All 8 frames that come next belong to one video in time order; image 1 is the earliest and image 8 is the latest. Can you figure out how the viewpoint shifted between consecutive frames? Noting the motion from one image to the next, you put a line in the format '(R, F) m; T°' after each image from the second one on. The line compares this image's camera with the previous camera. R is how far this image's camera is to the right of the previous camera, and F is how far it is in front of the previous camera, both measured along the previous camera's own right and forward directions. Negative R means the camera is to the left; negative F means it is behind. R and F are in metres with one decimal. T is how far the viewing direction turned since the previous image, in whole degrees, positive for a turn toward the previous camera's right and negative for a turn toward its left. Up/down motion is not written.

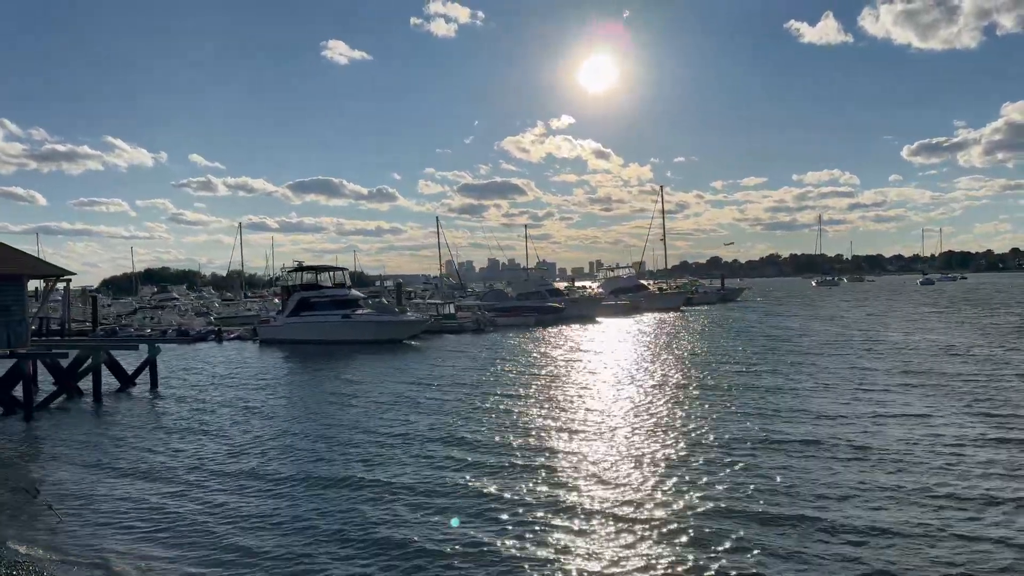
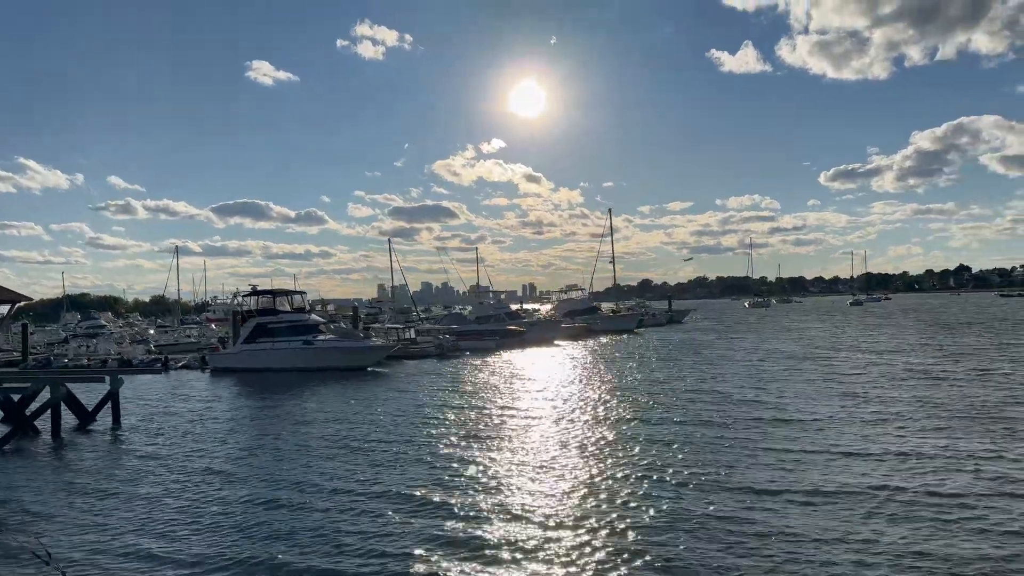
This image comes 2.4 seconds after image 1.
(-1.8, +0.7) m; +6°
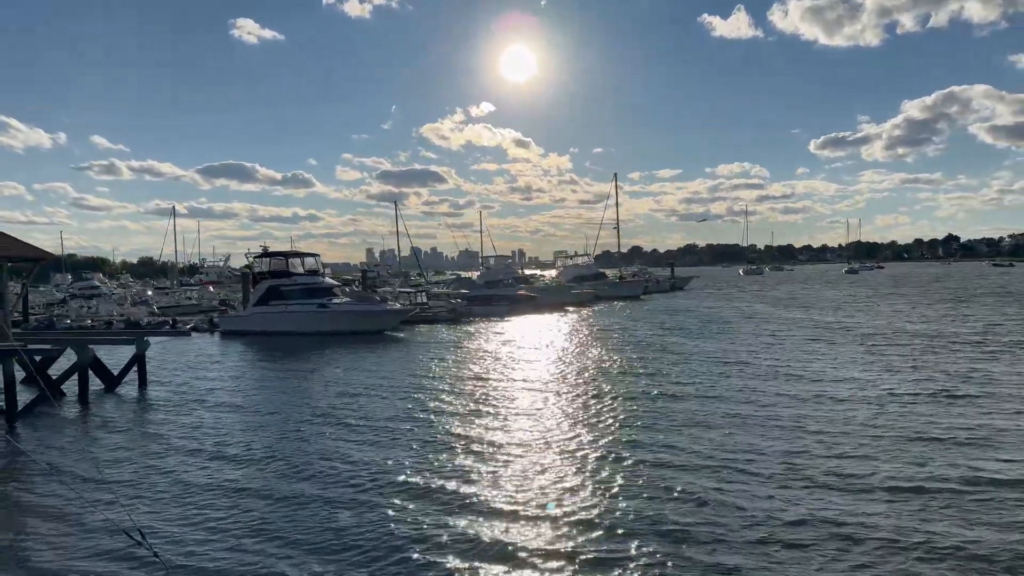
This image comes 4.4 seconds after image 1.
(-1.6, +0.9) m; +1°
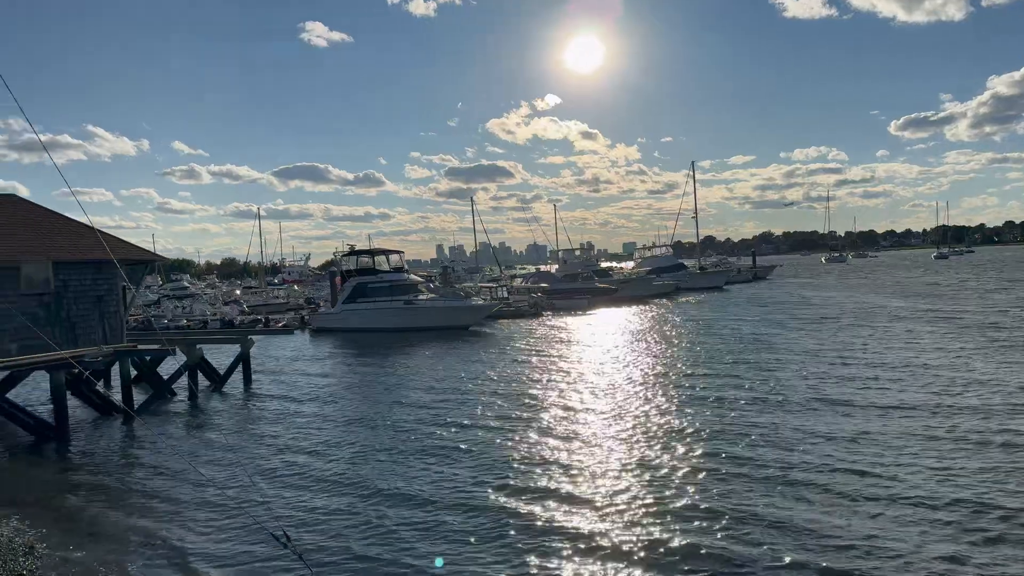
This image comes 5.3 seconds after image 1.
(-0.8, +0.5) m; -6°
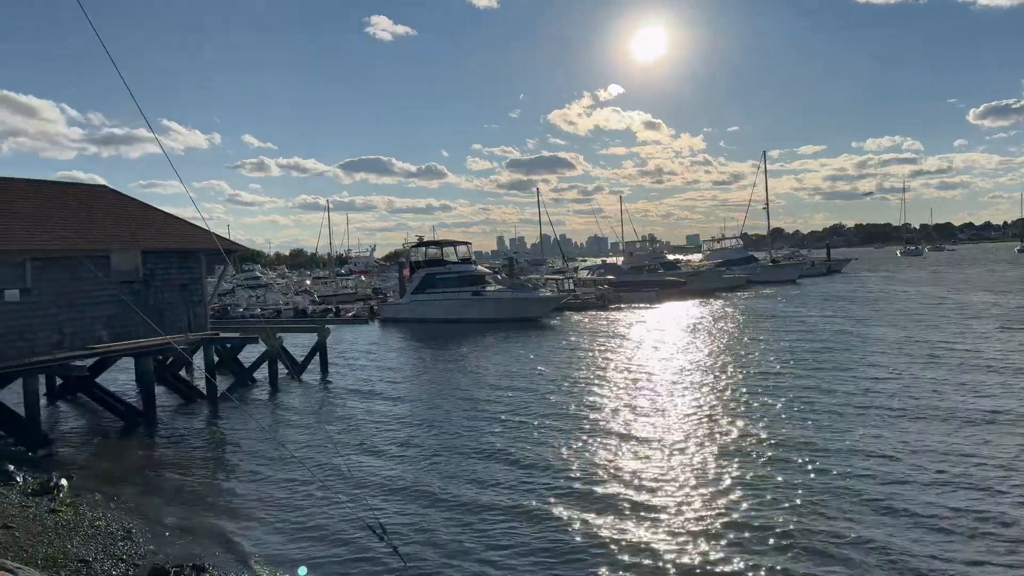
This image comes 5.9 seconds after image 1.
(-0.4, +0.4) m; -5°
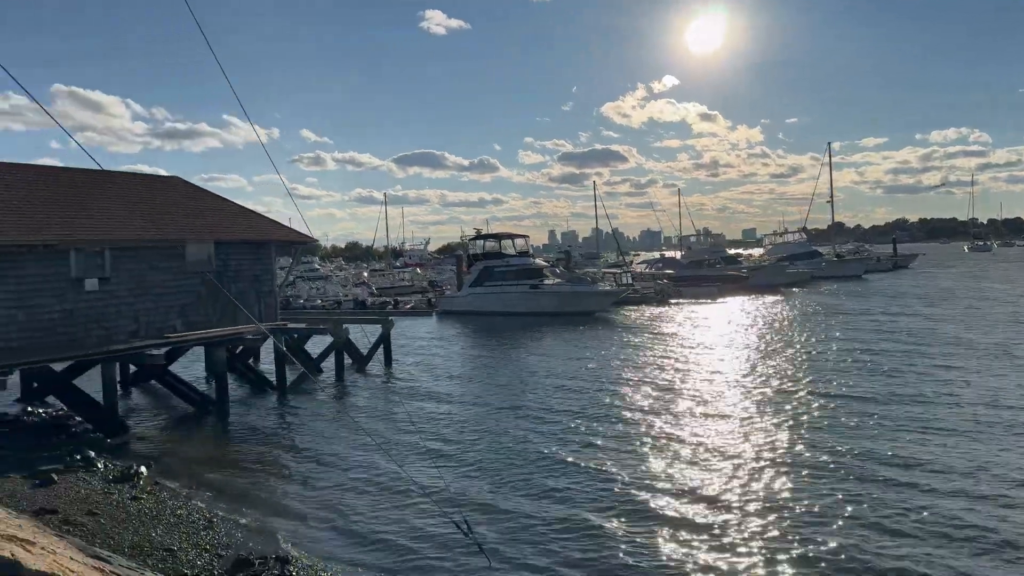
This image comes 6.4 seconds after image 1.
(-0.4, +0.3) m; -4°
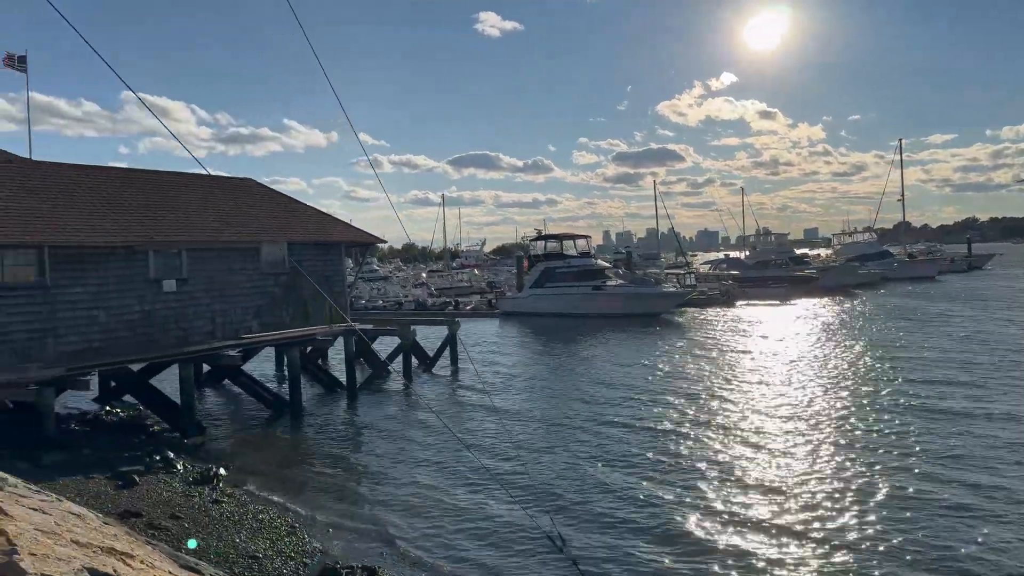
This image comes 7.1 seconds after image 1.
(-0.4, +0.3) m; -5°
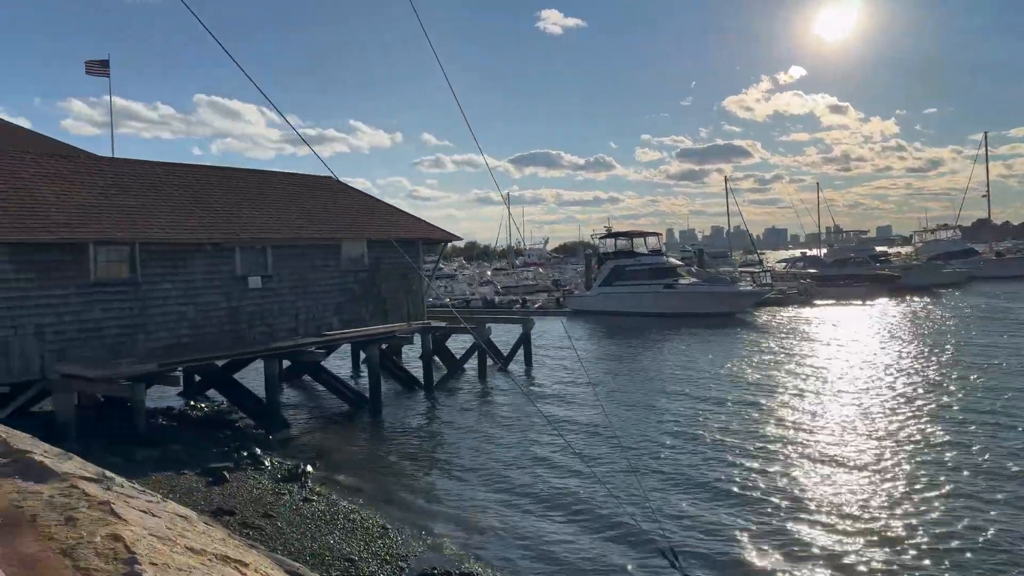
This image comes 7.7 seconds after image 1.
(-0.4, +0.3) m; -5°
